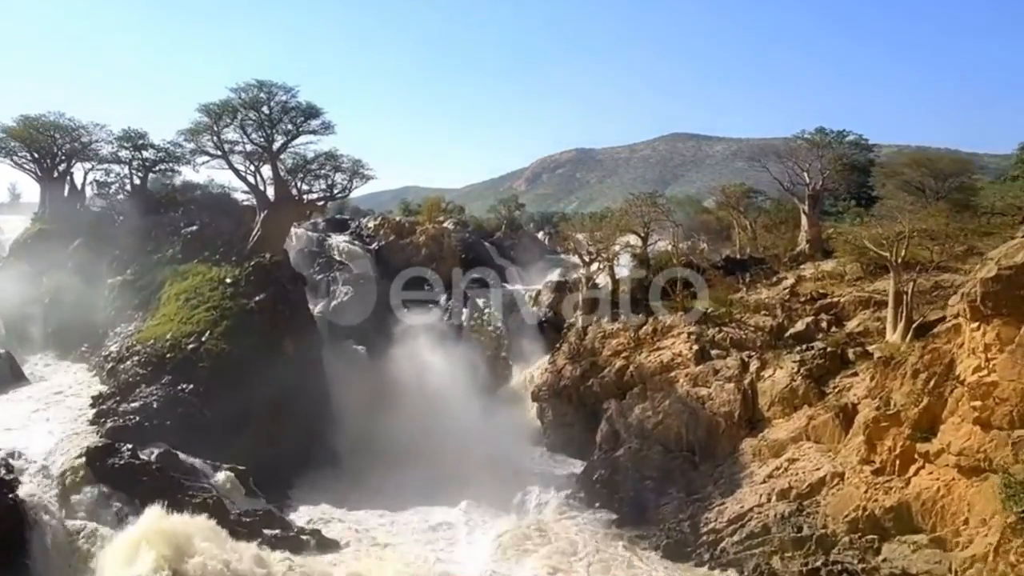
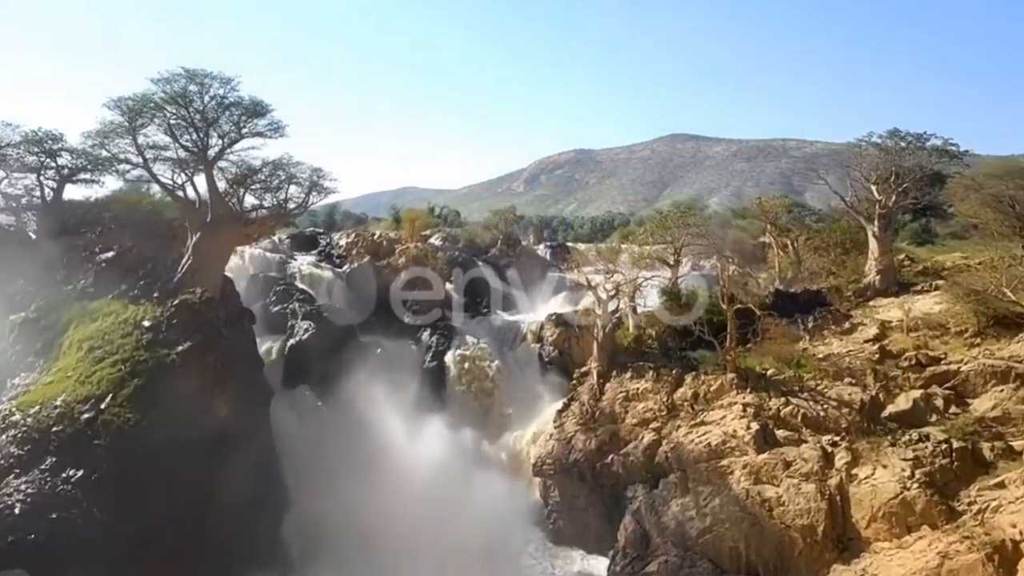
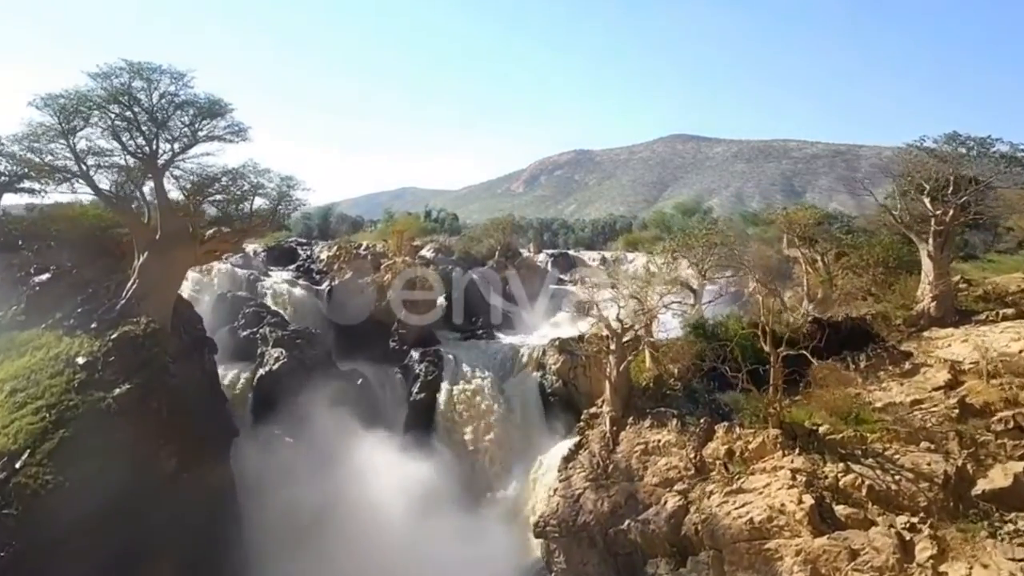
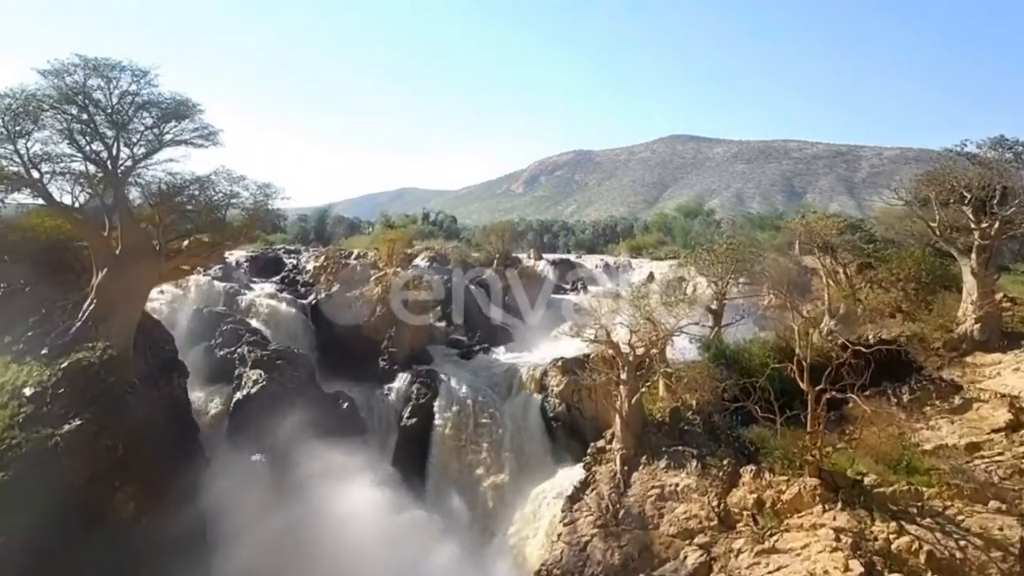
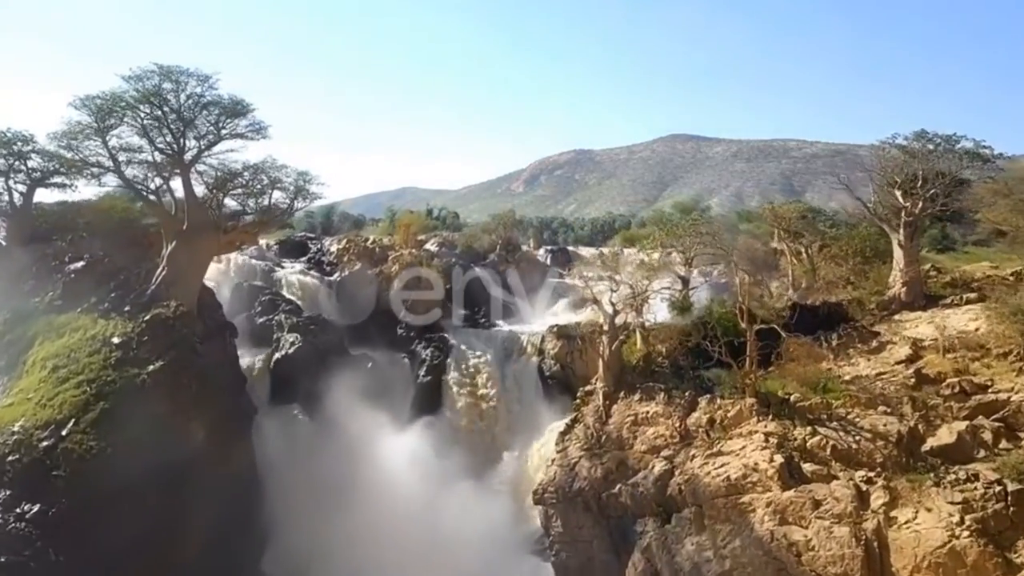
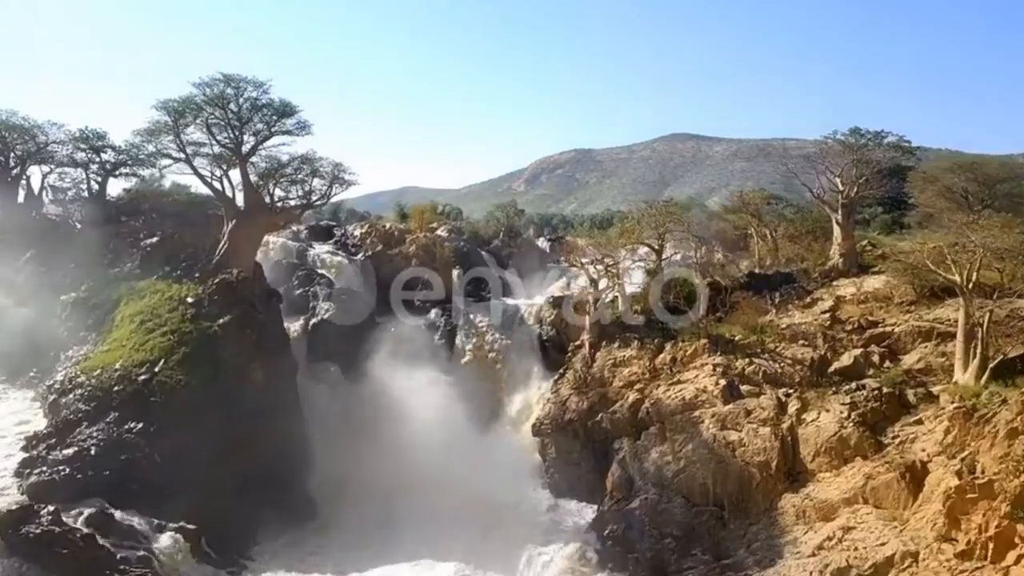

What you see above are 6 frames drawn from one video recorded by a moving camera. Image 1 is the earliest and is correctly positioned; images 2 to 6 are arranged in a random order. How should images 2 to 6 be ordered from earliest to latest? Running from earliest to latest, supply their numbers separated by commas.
6, 2, 5, 3, 4
